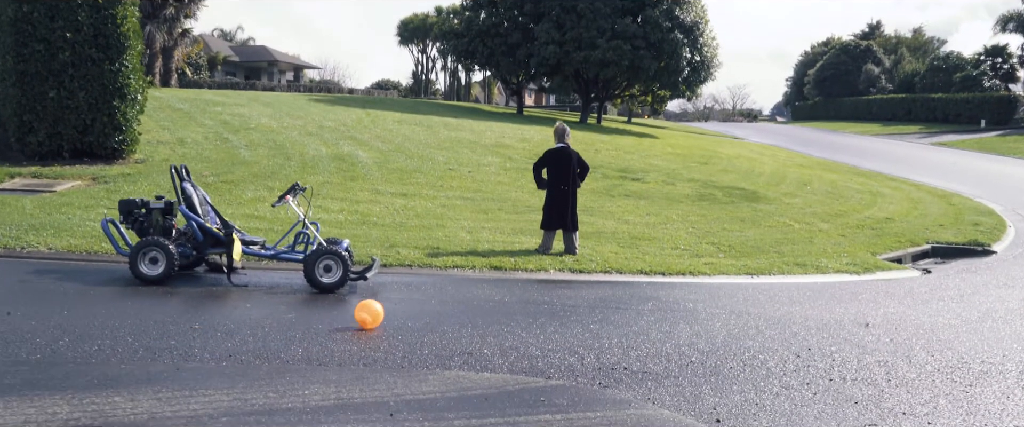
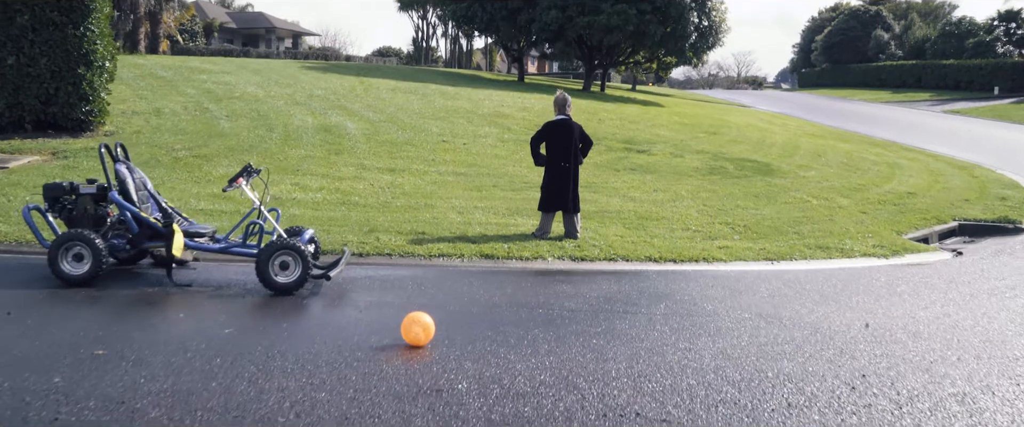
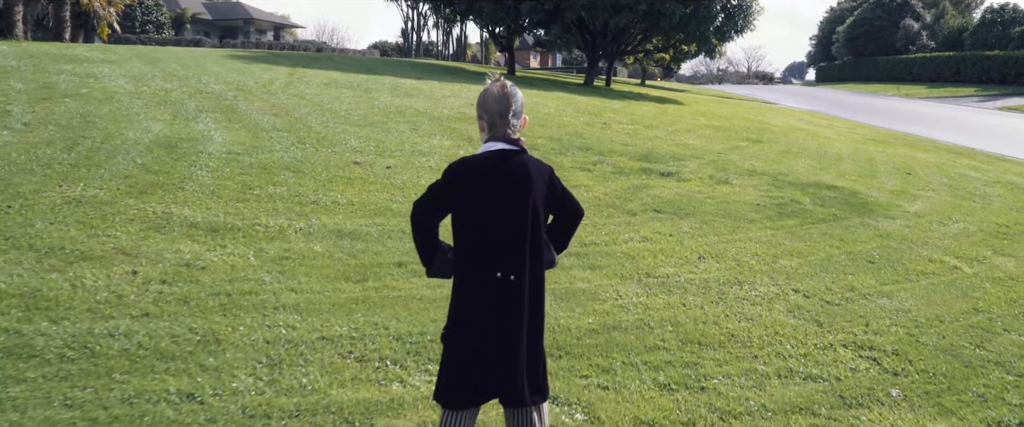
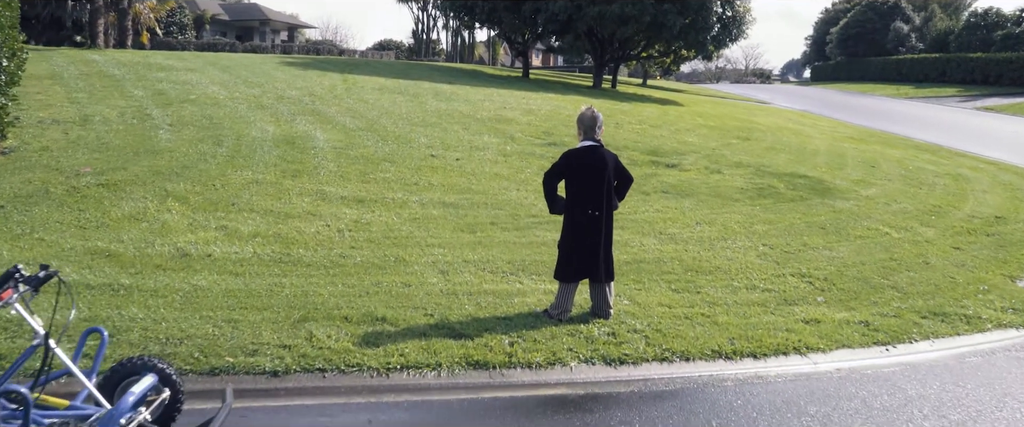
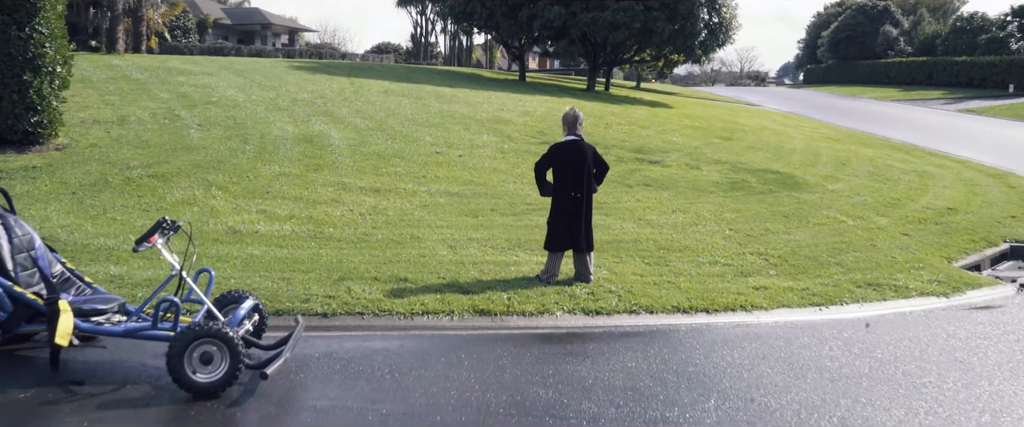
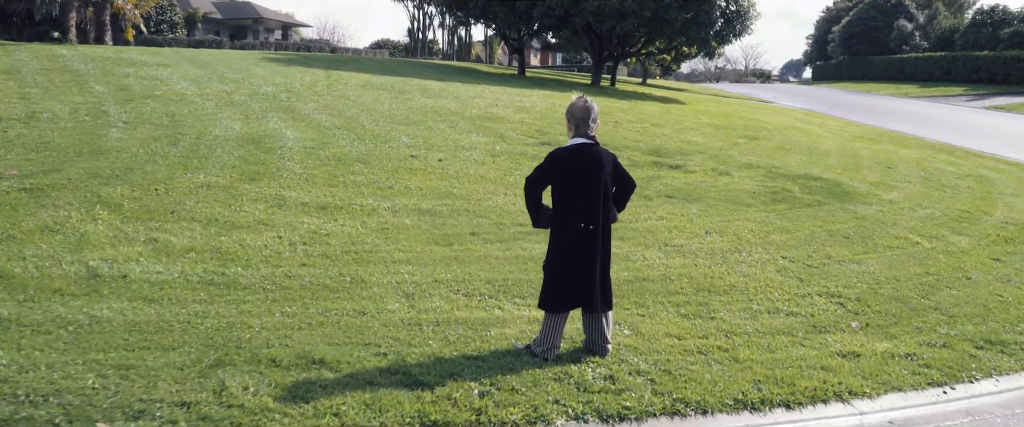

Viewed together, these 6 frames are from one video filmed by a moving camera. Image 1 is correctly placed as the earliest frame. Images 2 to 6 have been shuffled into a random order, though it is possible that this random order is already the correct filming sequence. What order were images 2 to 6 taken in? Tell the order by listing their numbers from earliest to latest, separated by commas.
2, 5, 4, 6, 3
